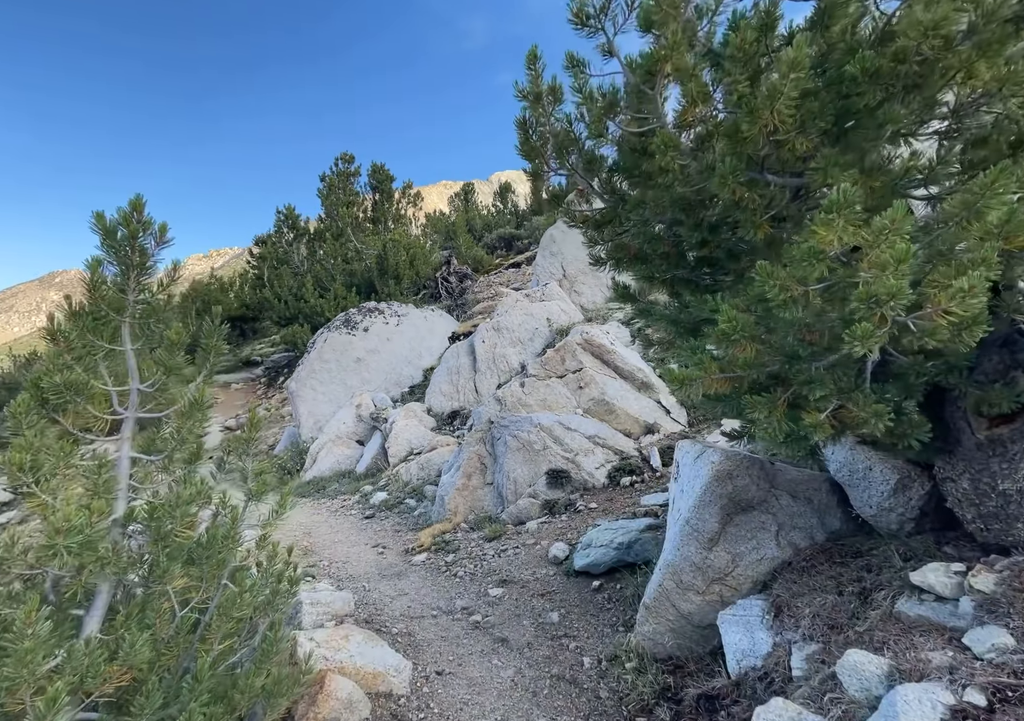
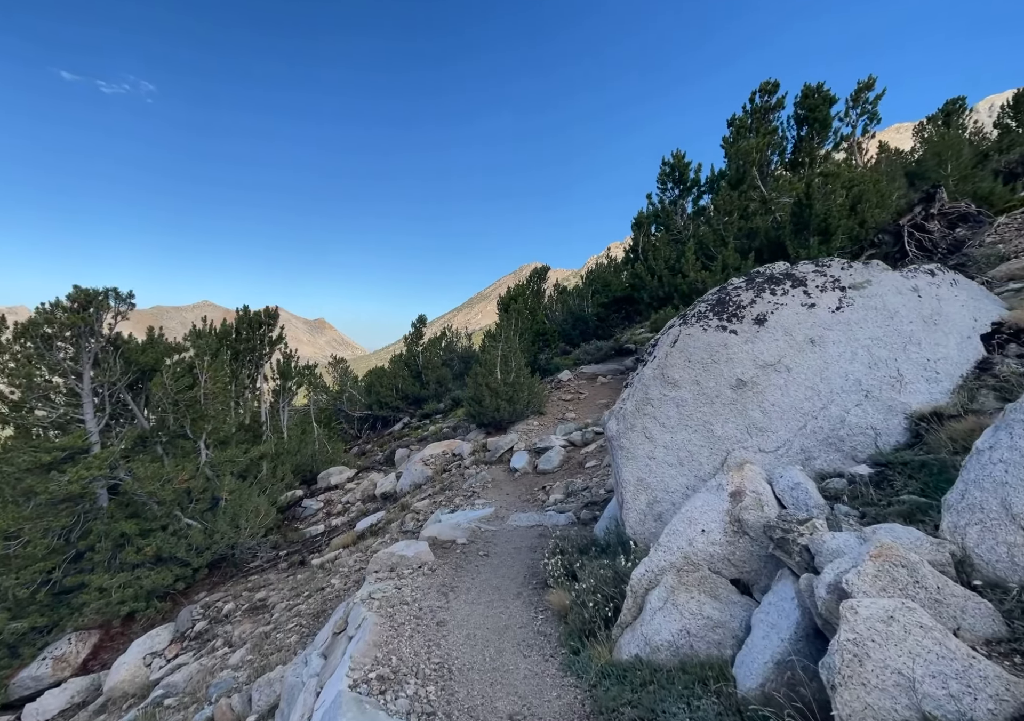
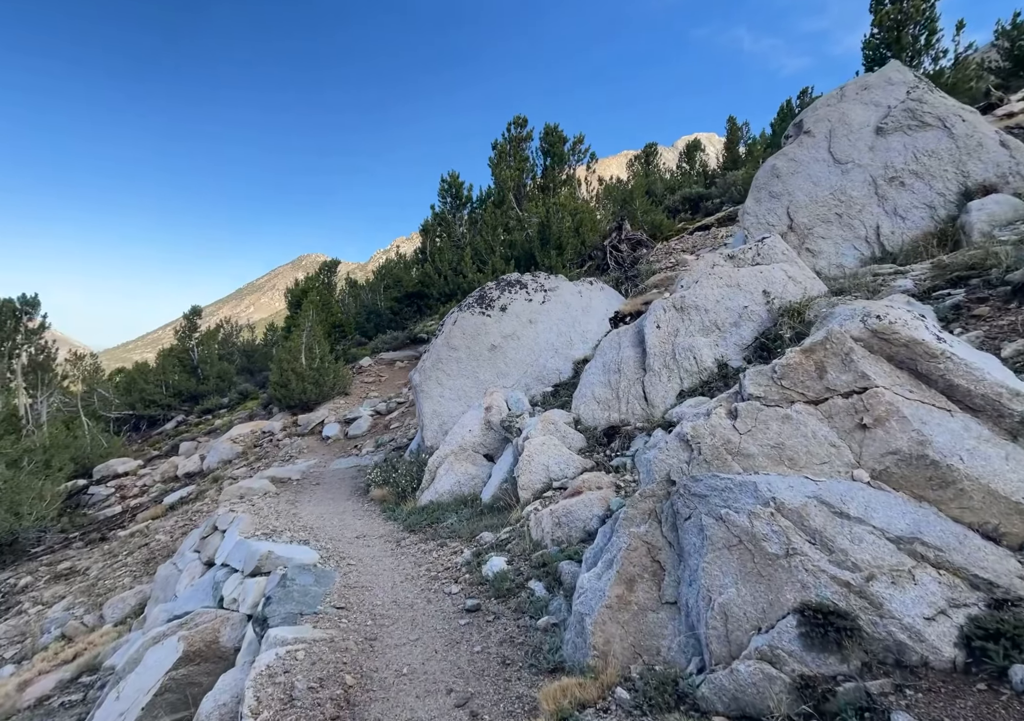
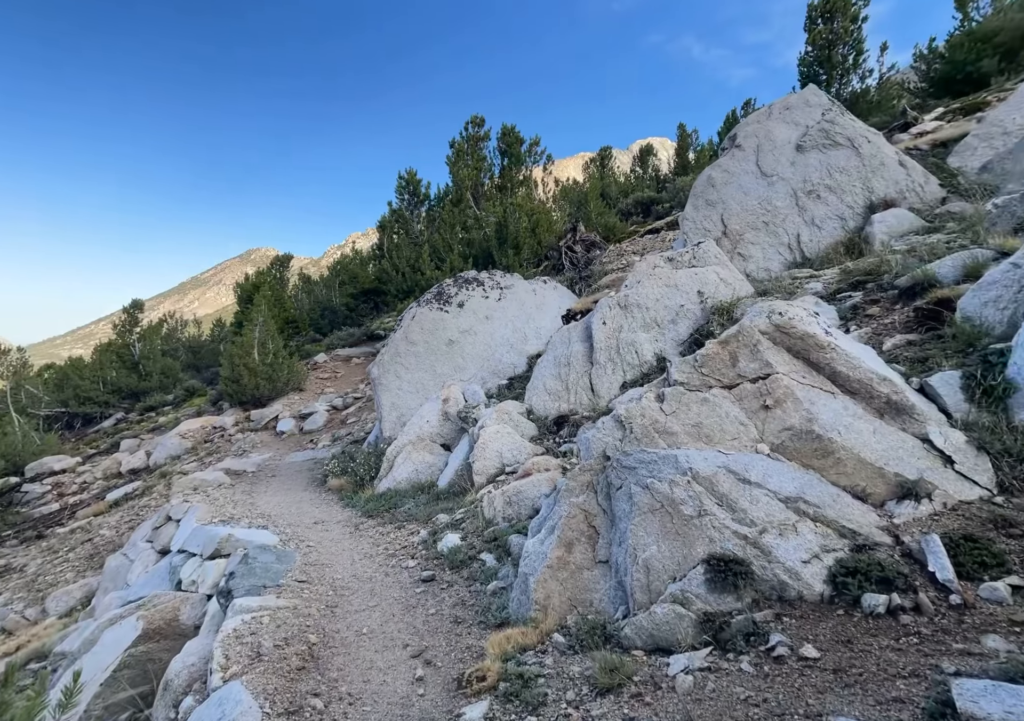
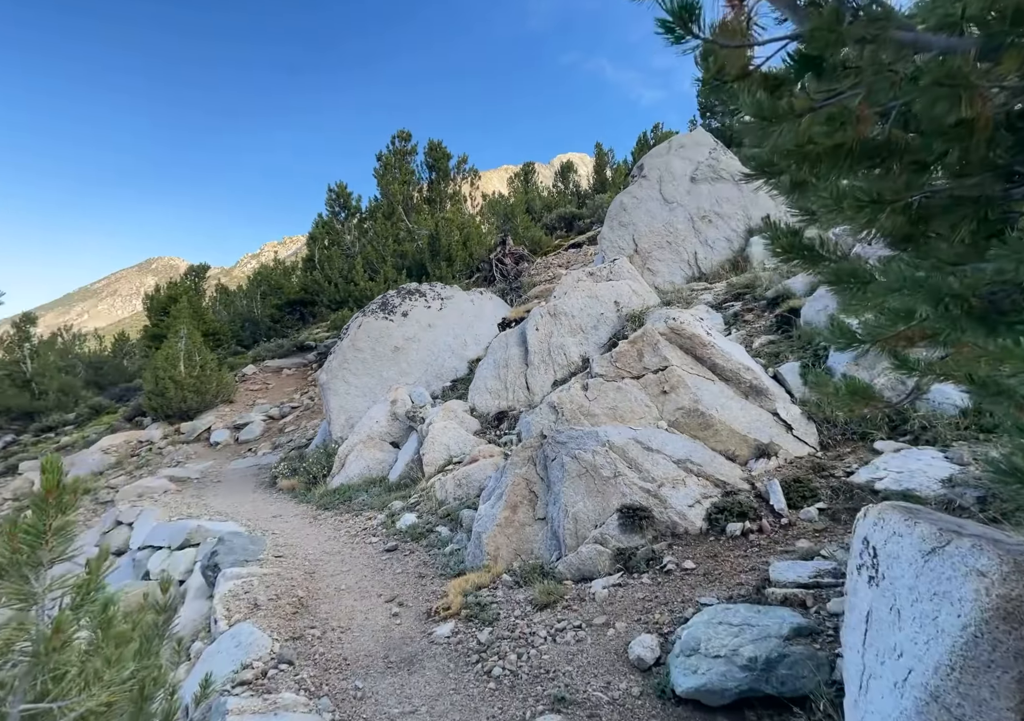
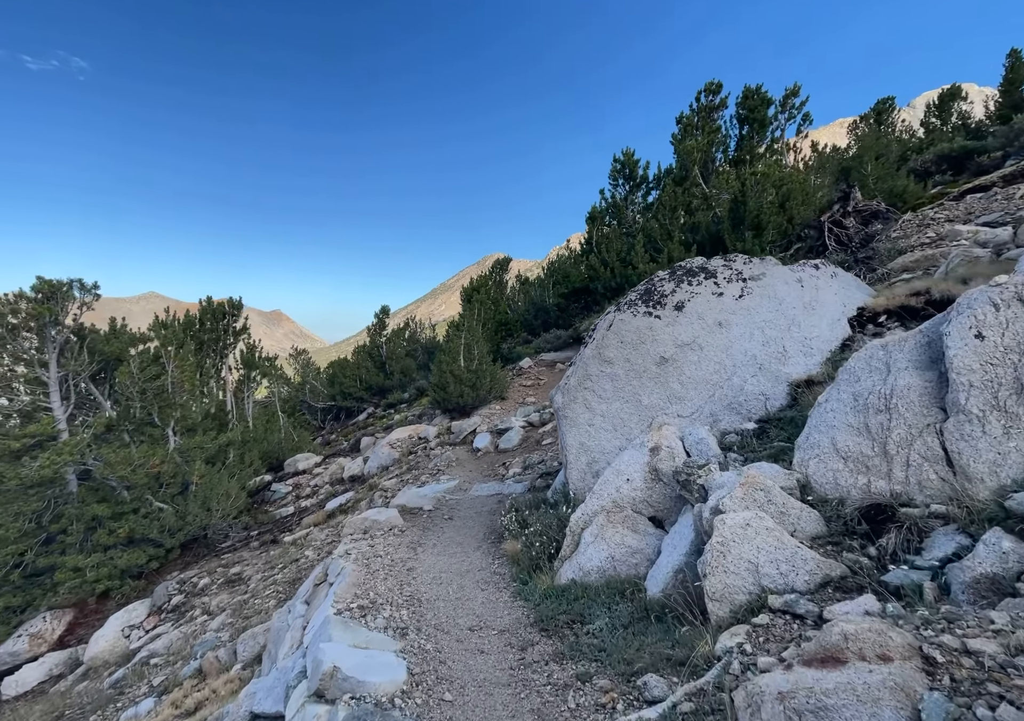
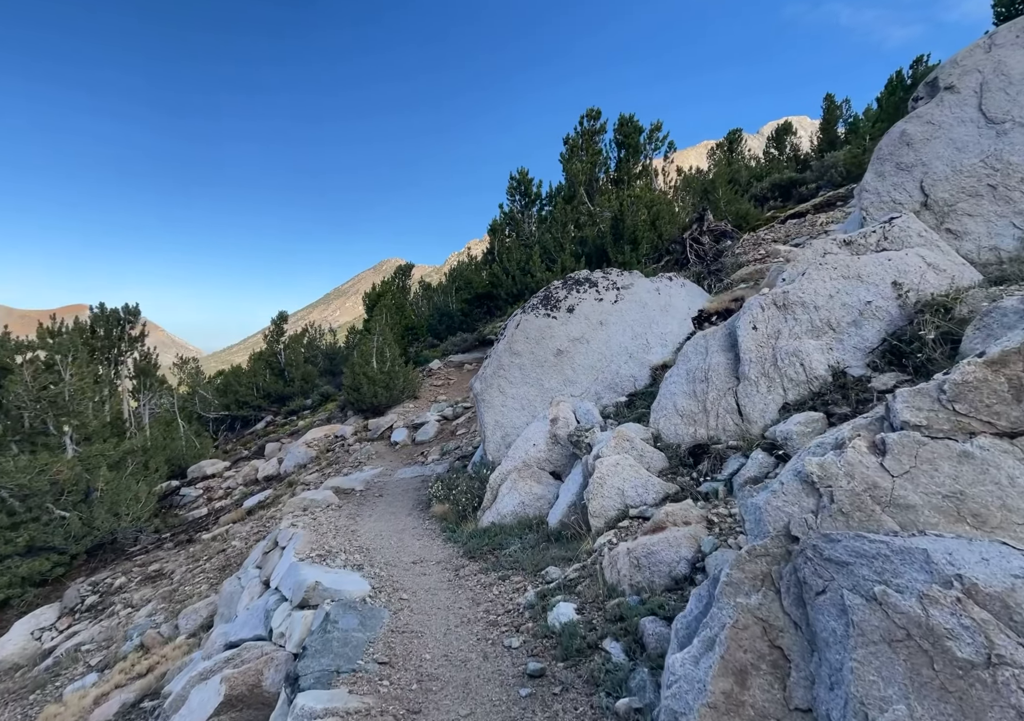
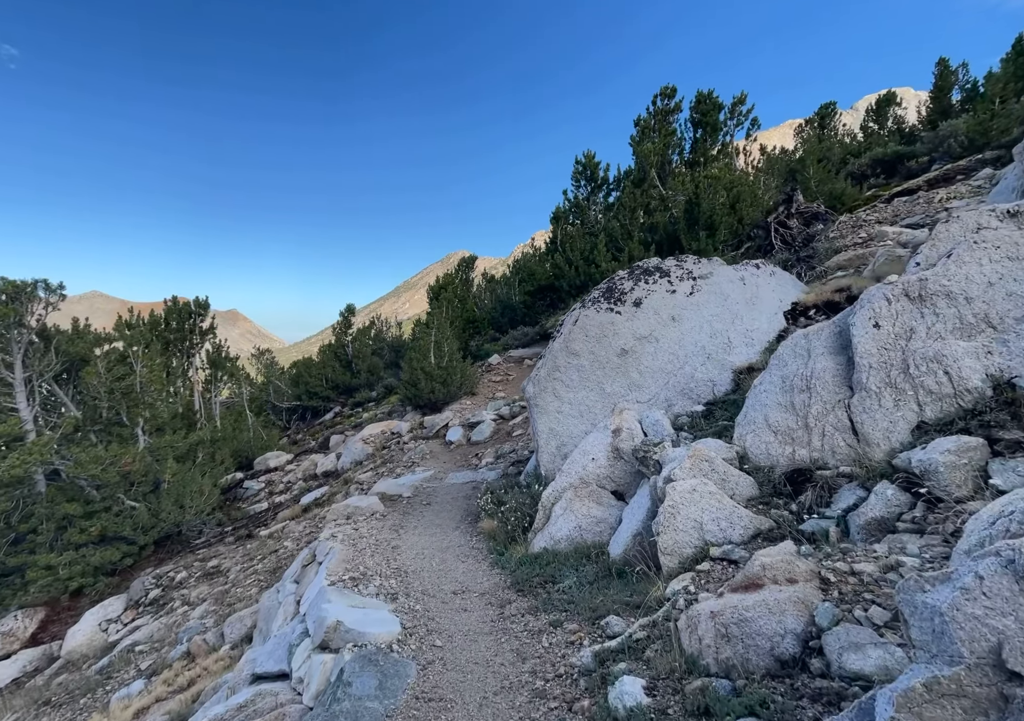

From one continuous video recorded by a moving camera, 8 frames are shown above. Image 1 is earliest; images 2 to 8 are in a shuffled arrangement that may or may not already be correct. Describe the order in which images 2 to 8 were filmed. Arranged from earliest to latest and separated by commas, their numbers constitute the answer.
5, 4, 3, 7, 8, 6, 2
